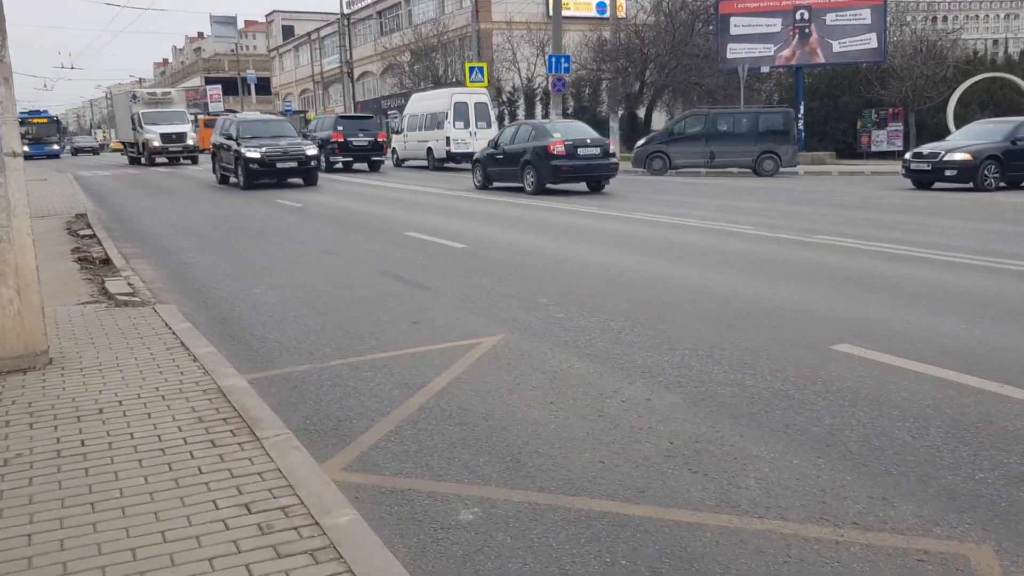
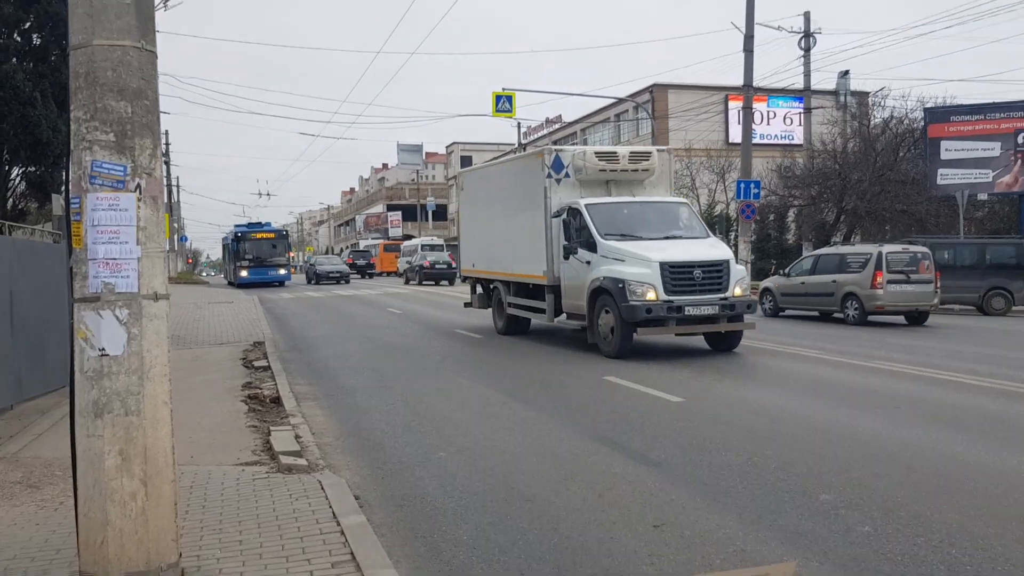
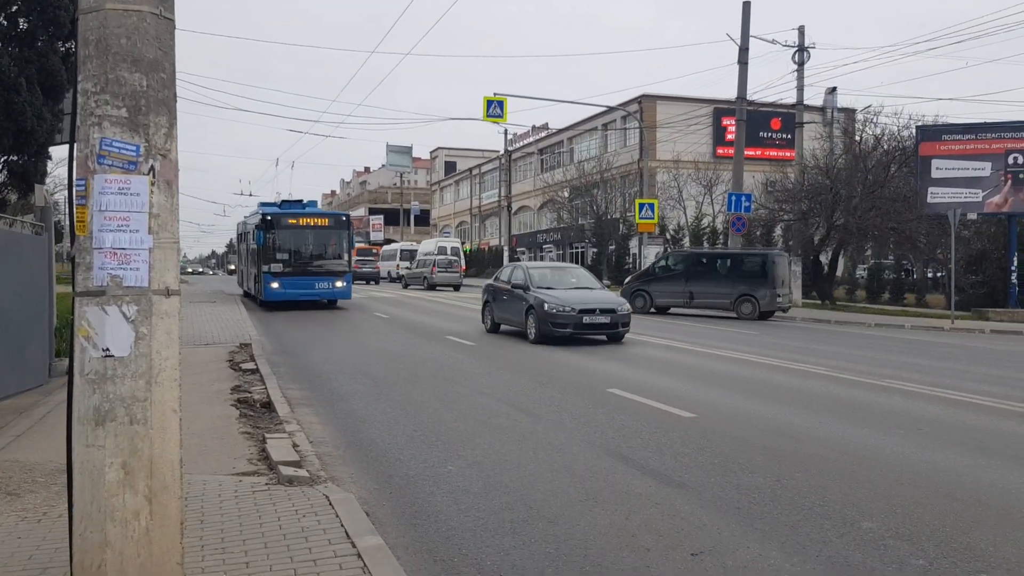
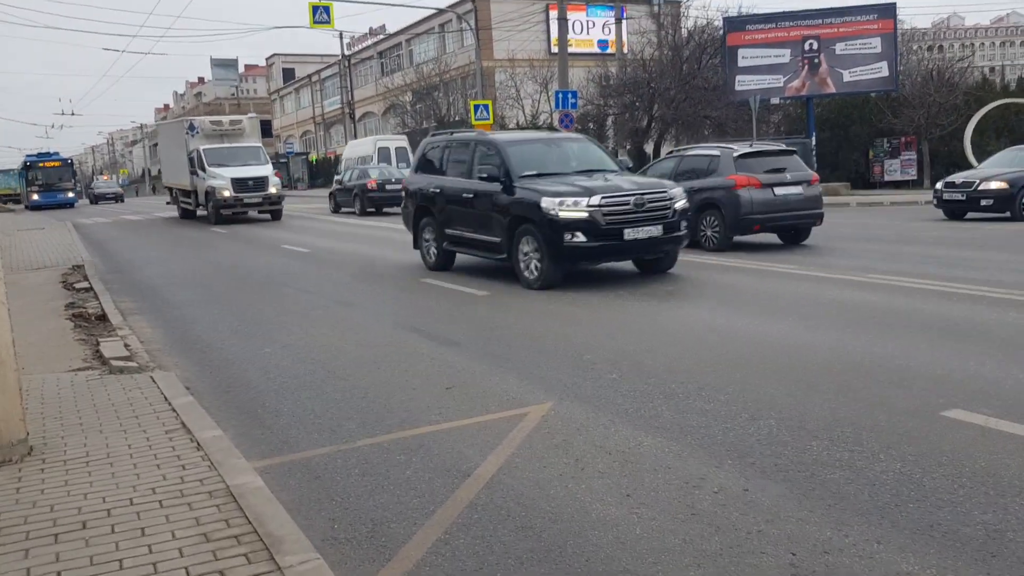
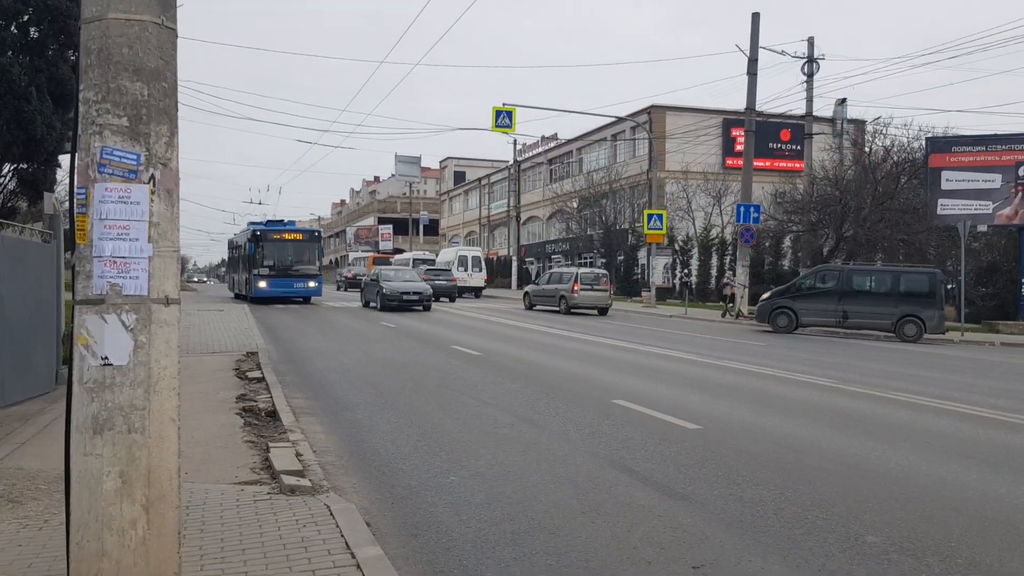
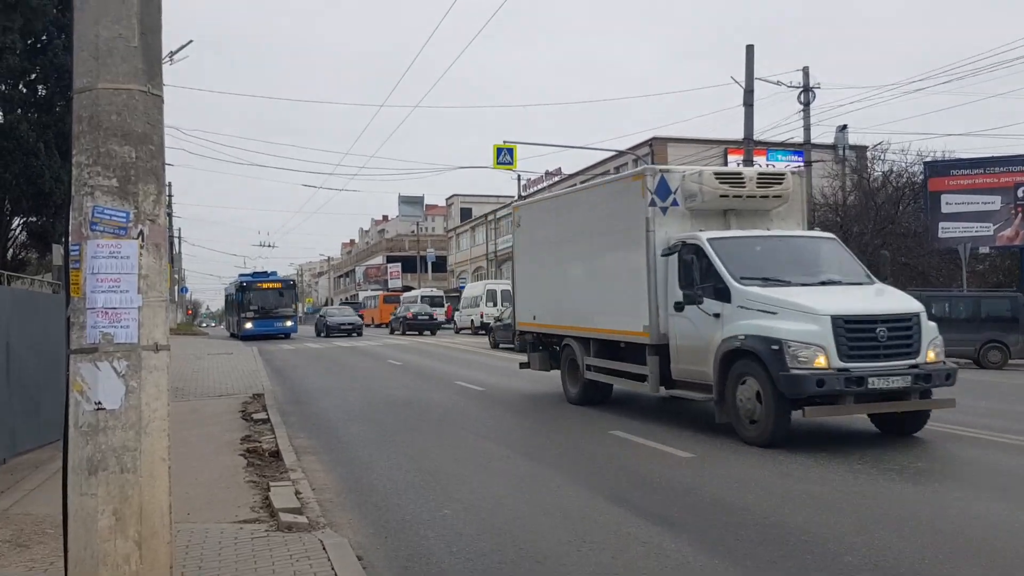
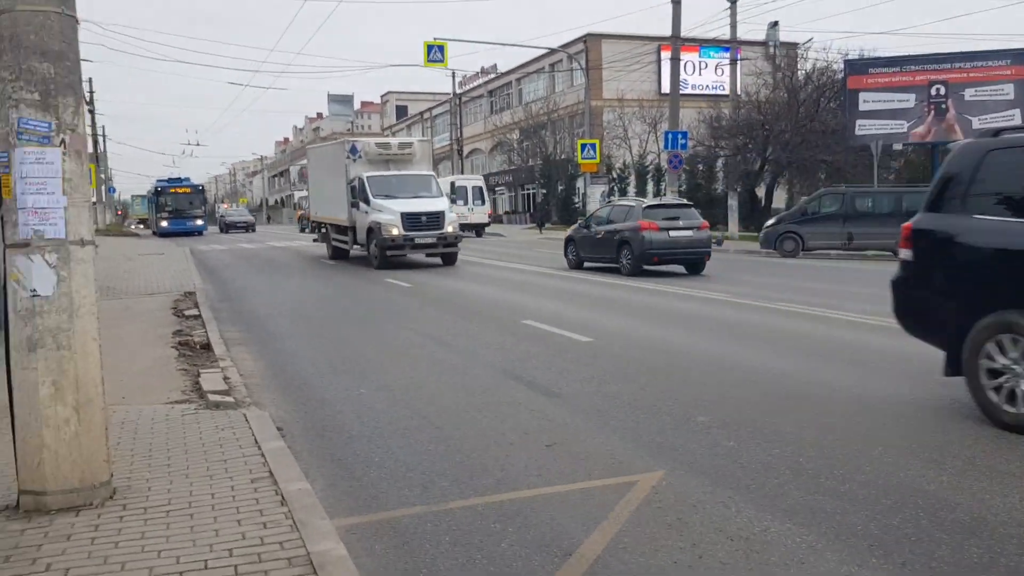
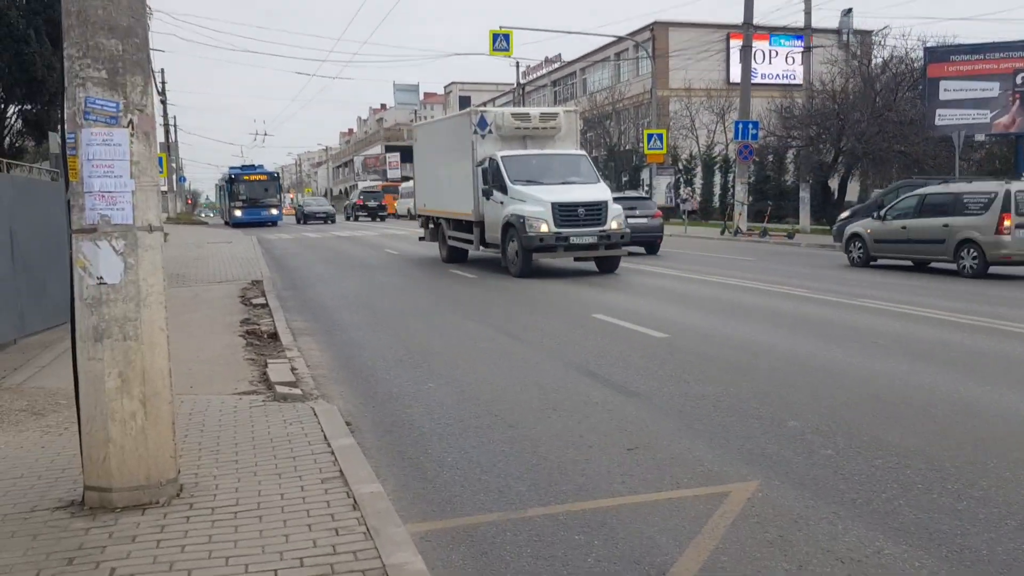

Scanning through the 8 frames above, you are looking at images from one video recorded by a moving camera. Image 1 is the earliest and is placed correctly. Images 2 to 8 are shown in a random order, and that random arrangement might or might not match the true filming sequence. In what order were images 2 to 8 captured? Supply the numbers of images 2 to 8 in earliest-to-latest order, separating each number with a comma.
4, 7, 8, 2, 6, 5, 3
